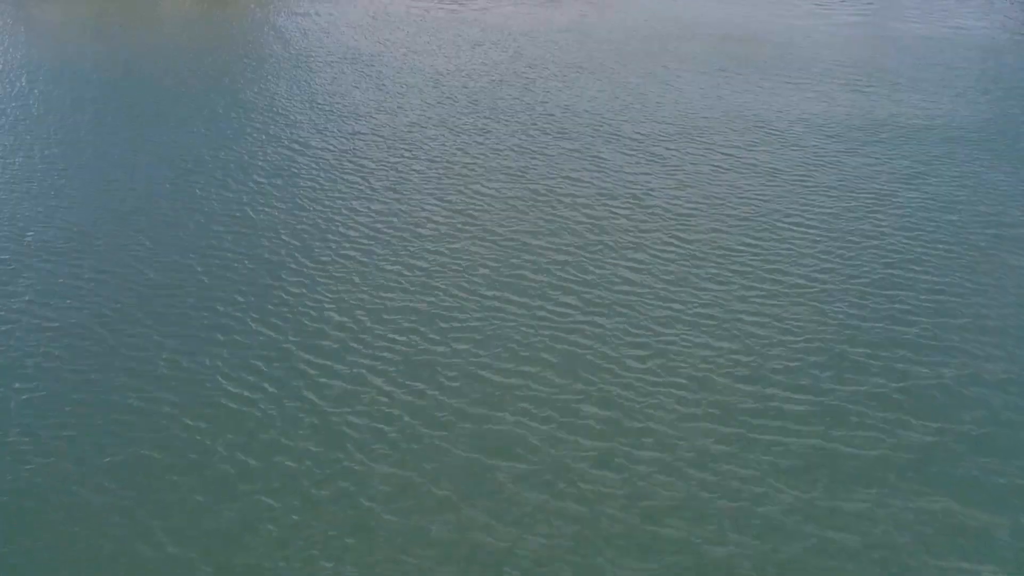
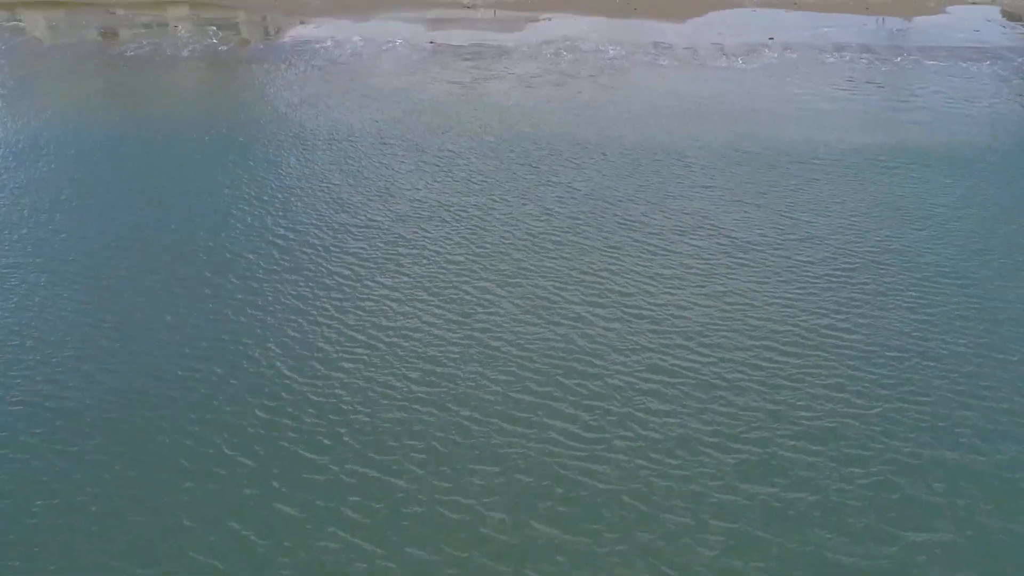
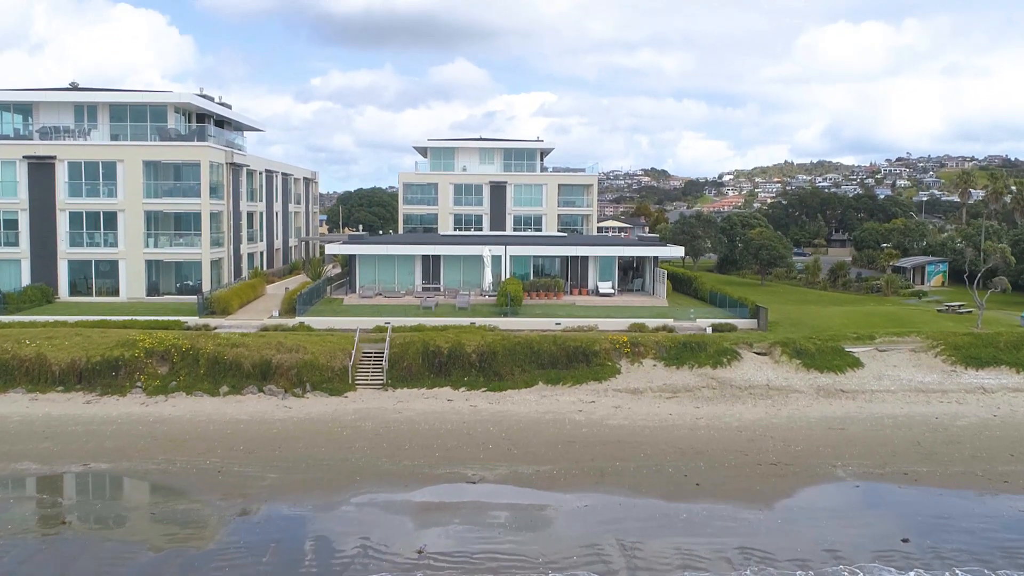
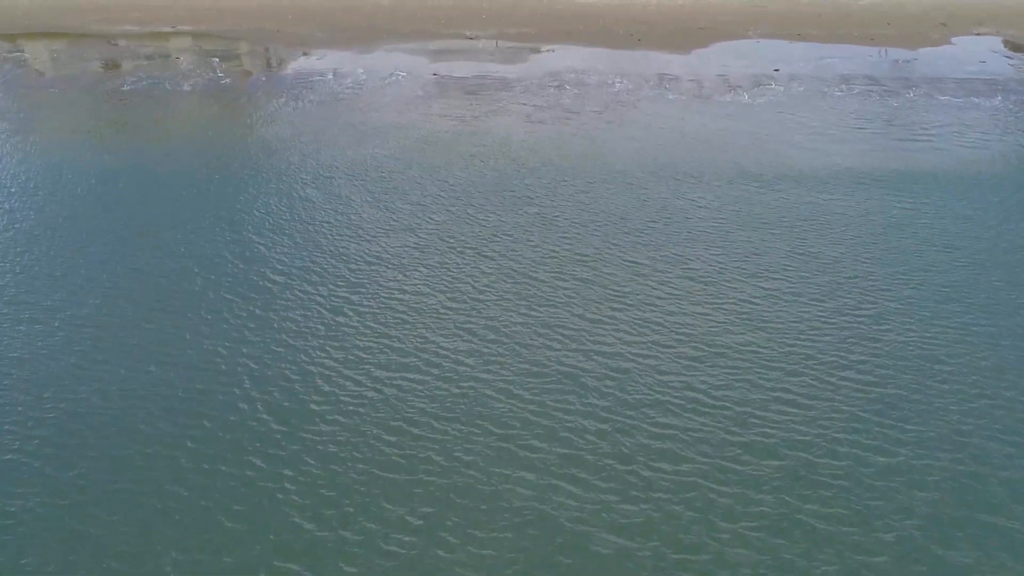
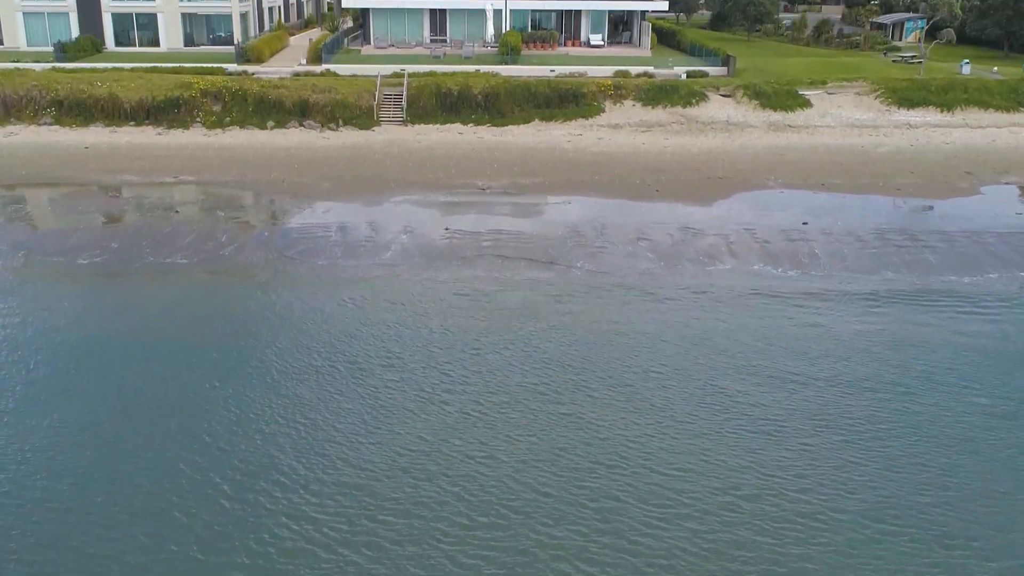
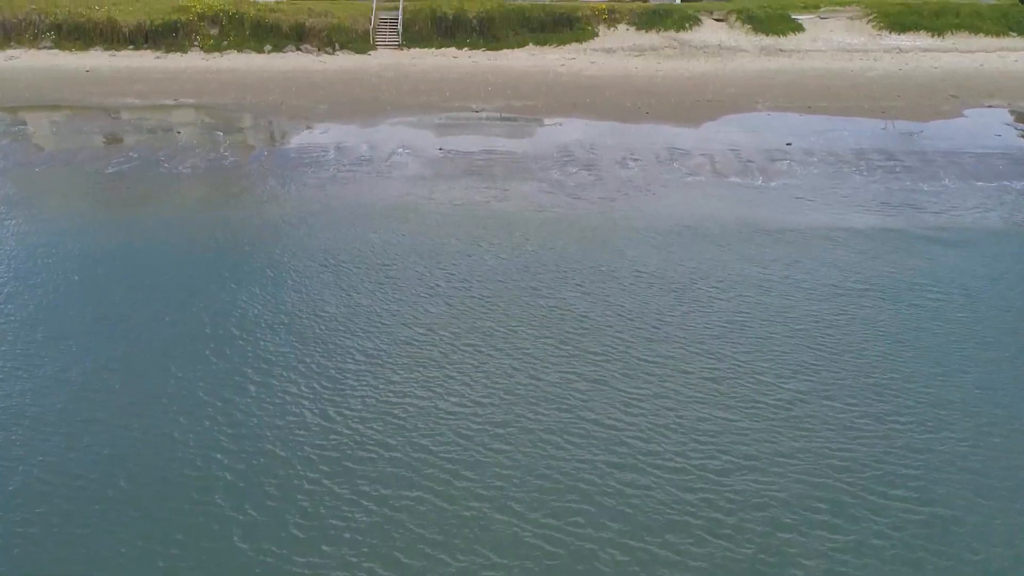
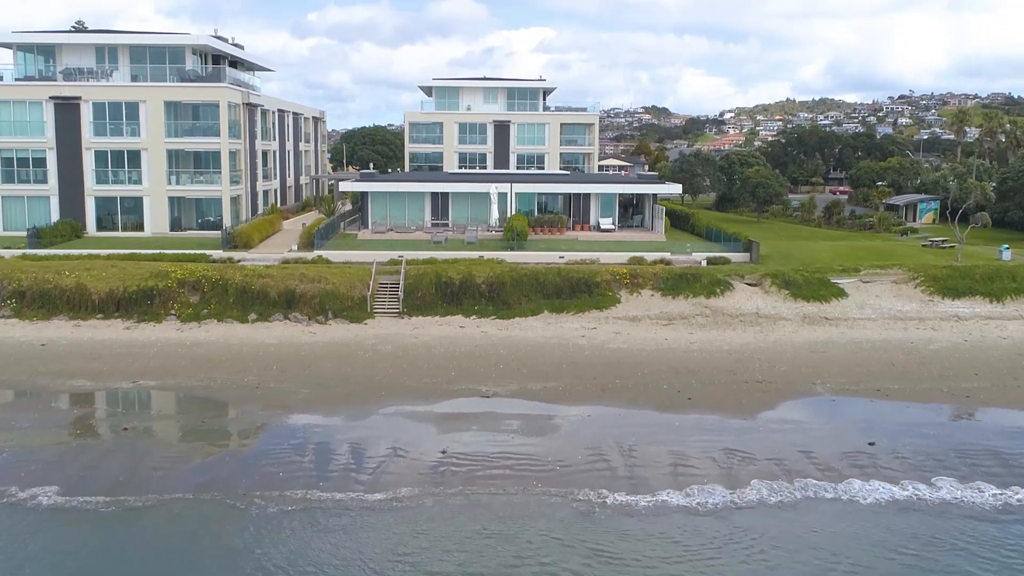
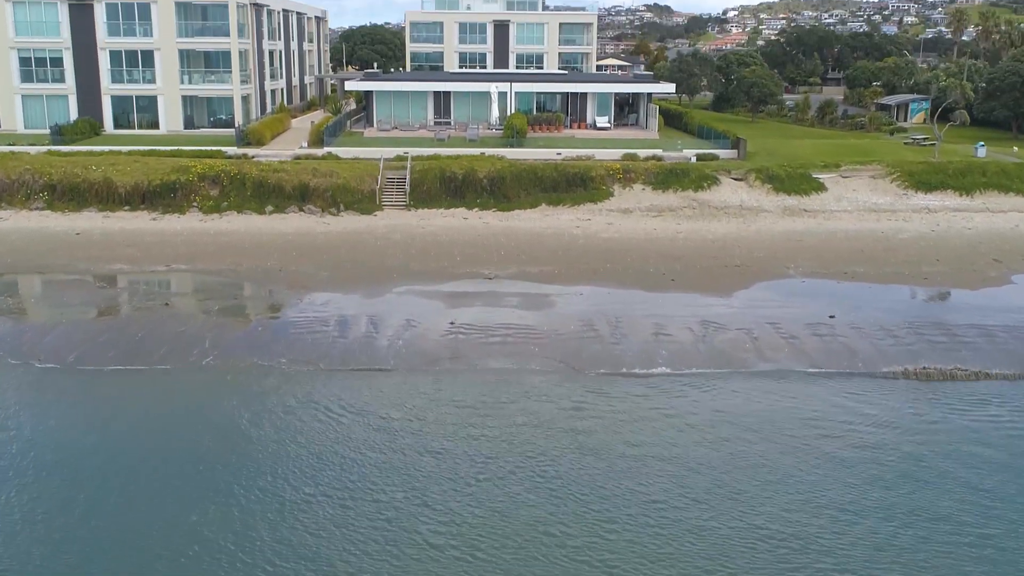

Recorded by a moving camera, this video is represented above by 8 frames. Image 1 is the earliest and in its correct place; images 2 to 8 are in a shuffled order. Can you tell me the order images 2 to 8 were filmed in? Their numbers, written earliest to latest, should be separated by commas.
2, 4, 6, 5, 8, 7, 3
